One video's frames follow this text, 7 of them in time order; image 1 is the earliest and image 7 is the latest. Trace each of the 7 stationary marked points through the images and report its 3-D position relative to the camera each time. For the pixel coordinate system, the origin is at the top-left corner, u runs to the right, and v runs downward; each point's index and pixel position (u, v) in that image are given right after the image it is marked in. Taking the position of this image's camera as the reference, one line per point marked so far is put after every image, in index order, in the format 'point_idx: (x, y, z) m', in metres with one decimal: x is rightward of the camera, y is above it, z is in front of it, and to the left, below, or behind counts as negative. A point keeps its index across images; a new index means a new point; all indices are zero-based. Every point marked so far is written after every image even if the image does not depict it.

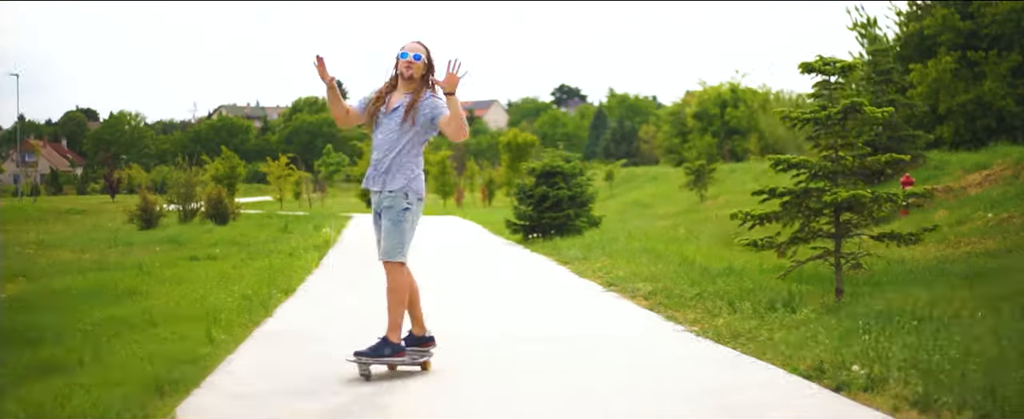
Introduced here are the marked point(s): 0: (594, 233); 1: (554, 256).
0: (+1.4, -0.4, +18.8) m
1: (+0.4, -0.6, +12.6) m
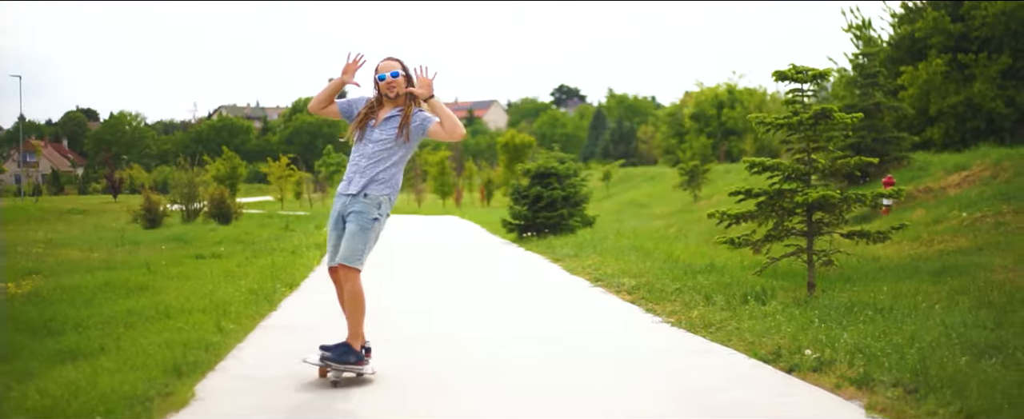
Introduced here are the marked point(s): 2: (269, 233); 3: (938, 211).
0: (+1.3, -0.4, +19.1) m
1: (+0.4, -0.6, +12.9) m
2: (-3.4, -0.3, +14.1) m
3: (+5.0, 0.0, +11.9) m
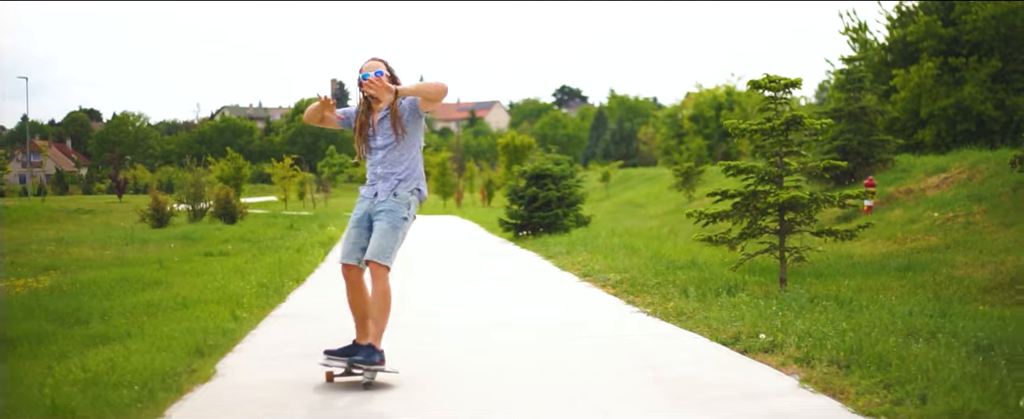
0: (+1.3, -0.4, +19.5) m
1: (+0.3, -0.6, +13.3) m
2: (-3.4, -0.3, +14.5) m
3: (+5.0, 0.0, +12.3) m
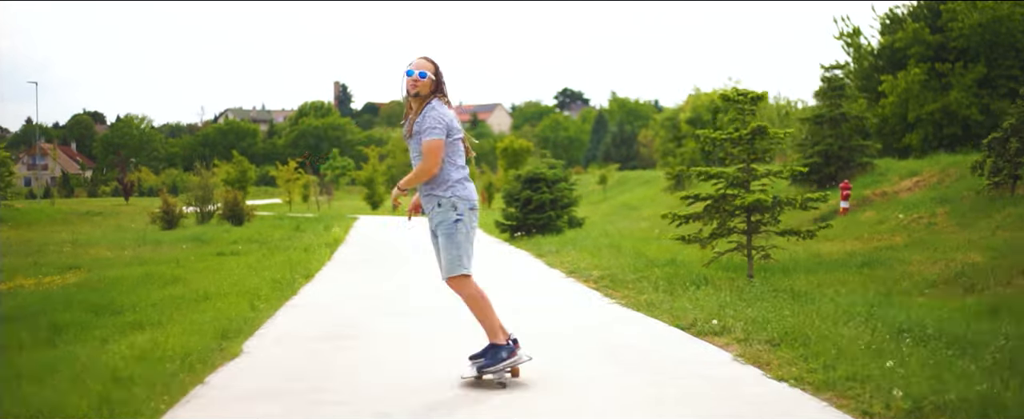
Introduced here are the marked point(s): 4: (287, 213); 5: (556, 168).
0: (+1.3, -0.5, +20.0) m
1: (+0.3, -0.6, +13.8) m
2: (-3.4, -0.4, +15.0) m
3: (+5.0, -0.1, +12.8) m
4: (-3.8, -0.1, +16.8) m
5: (+0.9, +0.8, +19.7) m
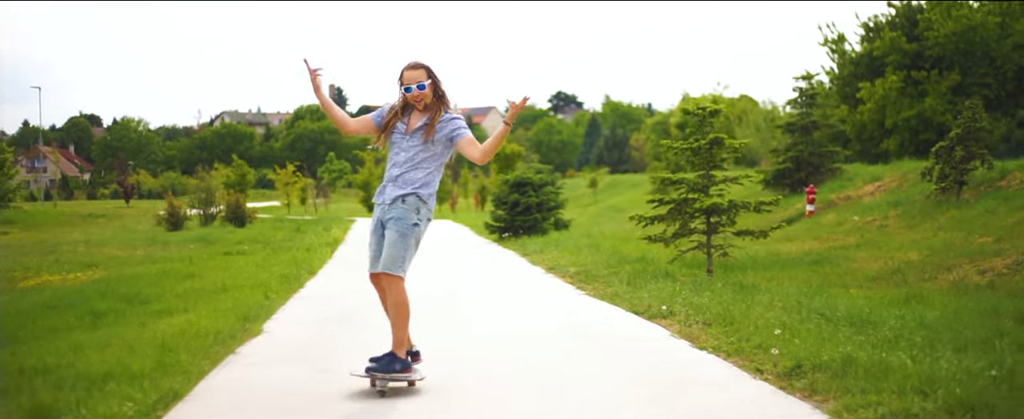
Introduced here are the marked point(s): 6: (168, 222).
0: (+1.1, -0.5, +20.7) m
1: (+0.2, -0.6, +14.5) m
2: (-3.6, -0.4, +15.7) m
3: (+4.8, -0.1, +13.5) m
4: (-3.9, -0.1, +17.5) m
5: (+0.7, +0.8, +20.3) m
6: (-3.9, -0.1, +11.4) m
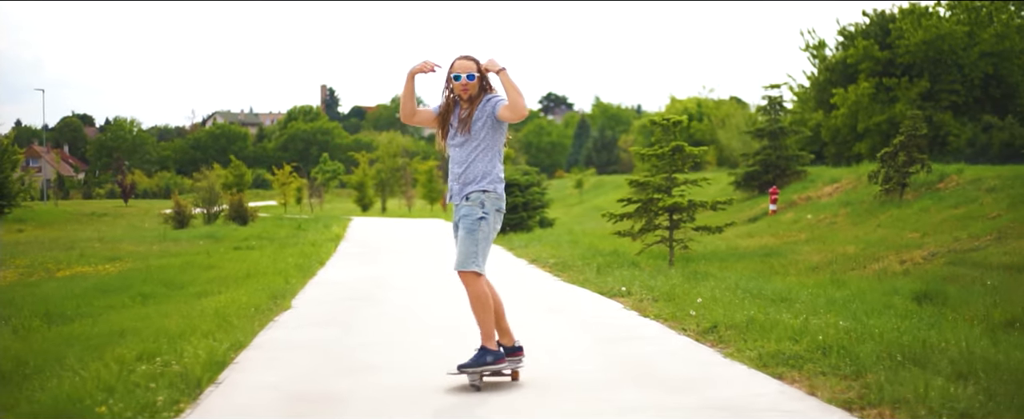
0: (+0.9, -0.5, +21.6) m
1: (0.0, -0.6, +15.4) m
2: (-3.8, -0.4, +16.5) m
3: (+4.7, -0.1, +14.4) m
4: (-4.1, -0.1, +18.3) m
5: (+0.5, +0.8, +21.3) m
6: (-4.0, -0.1, +12.3) m
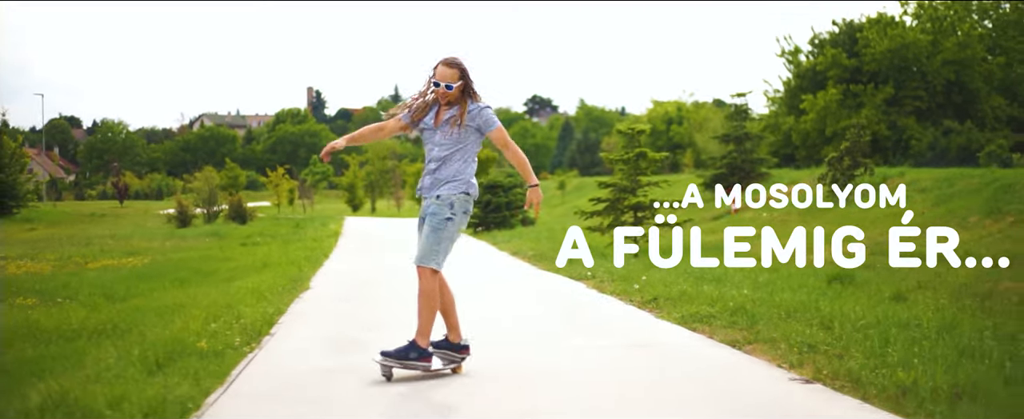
0: (+0.6, -0.5, +22.6) m
1: (-0.3, -0.6, +16.4) m
2: (-4.0, -0.4, +17.5) m
3: (+4.4, -0.1, +15.5) m
4: (-4.4, -0.1, +19.3) m
5: (+0.2, +0.8, +22.3) m
6: (-4.2, -0.1, +13.2) m
